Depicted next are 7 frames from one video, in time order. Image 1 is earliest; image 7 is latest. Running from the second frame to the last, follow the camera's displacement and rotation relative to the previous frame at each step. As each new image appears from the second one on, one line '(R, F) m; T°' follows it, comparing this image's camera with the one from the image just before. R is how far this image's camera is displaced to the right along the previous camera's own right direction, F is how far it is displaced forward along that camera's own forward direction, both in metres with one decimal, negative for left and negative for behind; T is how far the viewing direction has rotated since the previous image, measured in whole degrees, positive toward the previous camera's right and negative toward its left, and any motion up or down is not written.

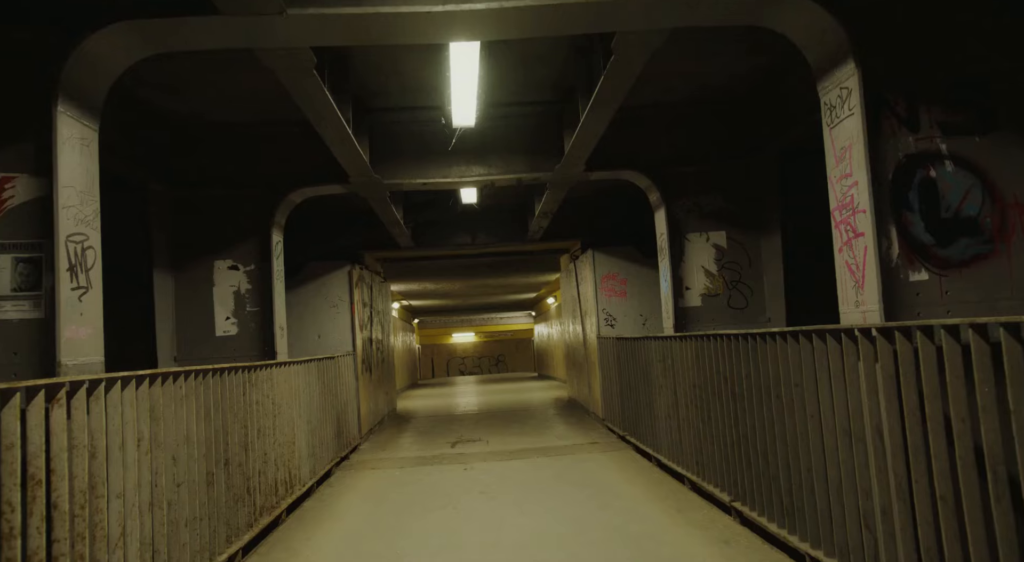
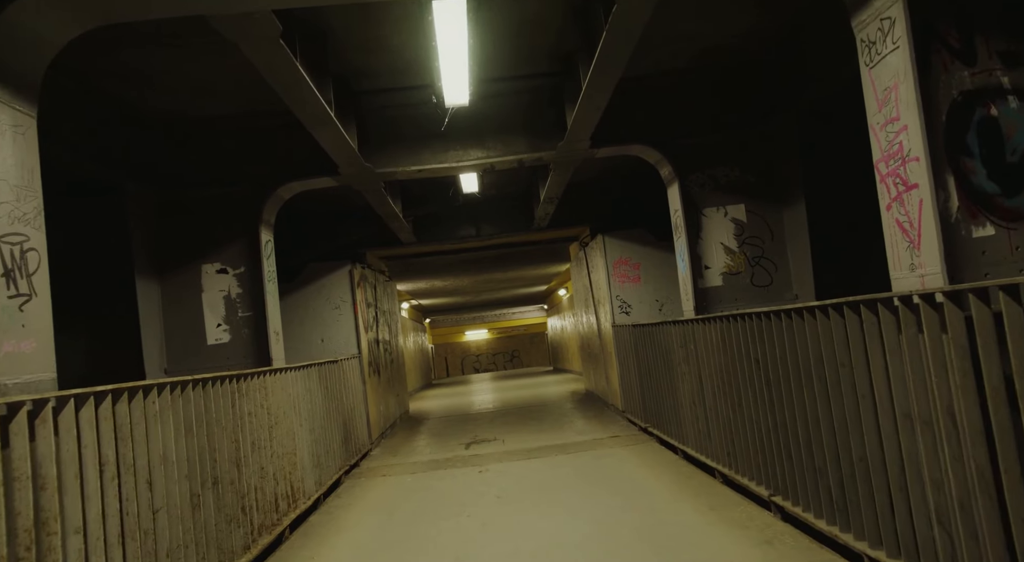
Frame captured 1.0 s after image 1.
(0.0, +0.4) m; -1°
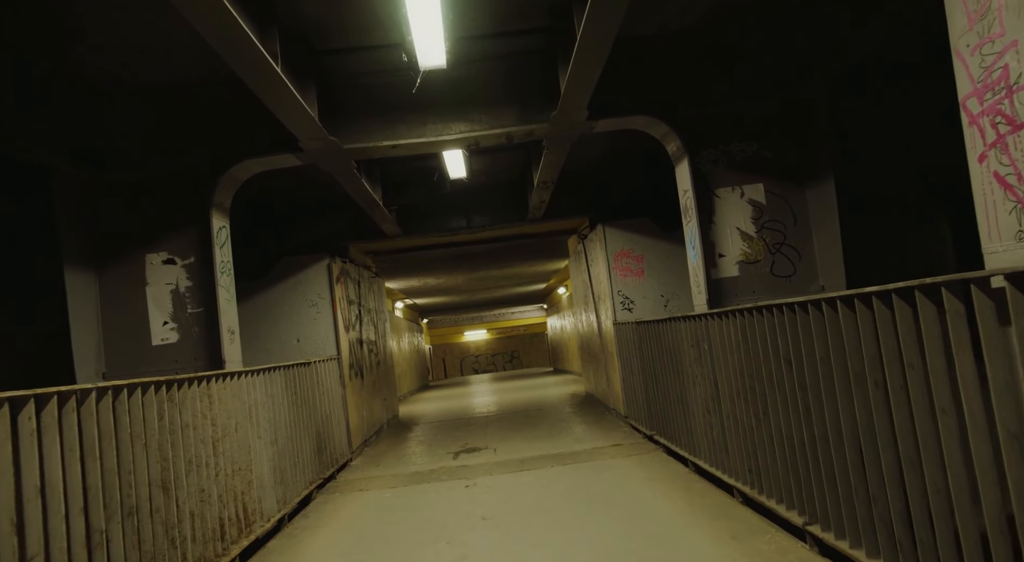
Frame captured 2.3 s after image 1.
(+0.1, +0.8) m; 0°
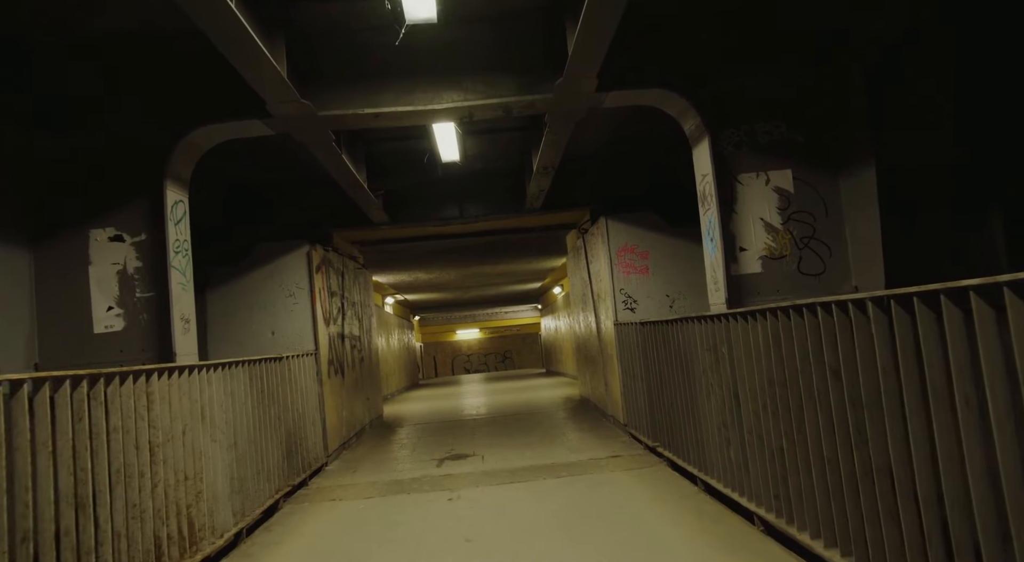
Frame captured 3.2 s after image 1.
(0.0, +0.7) m; 0°
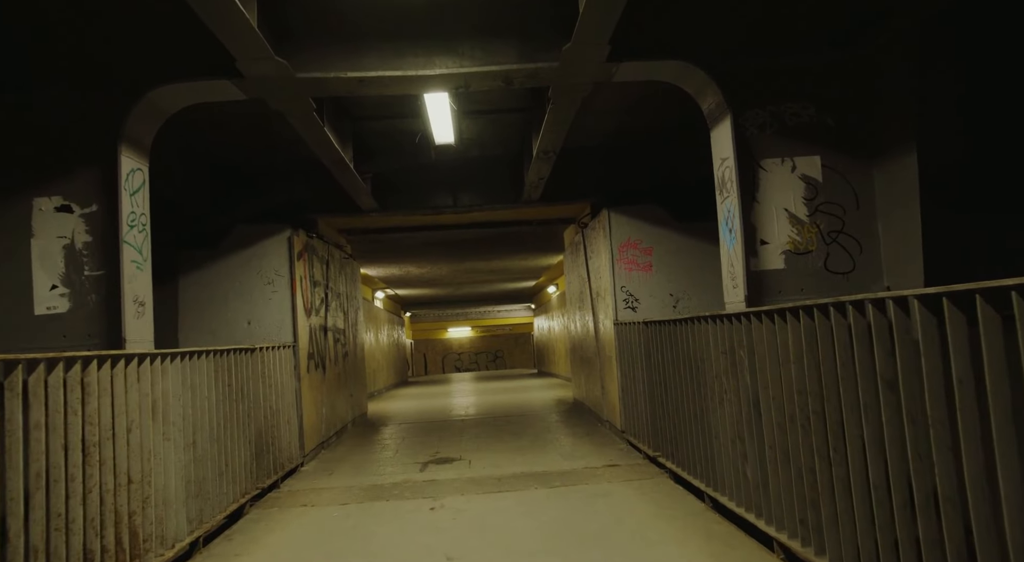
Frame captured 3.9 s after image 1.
(0.0, +0.5) m; +1°
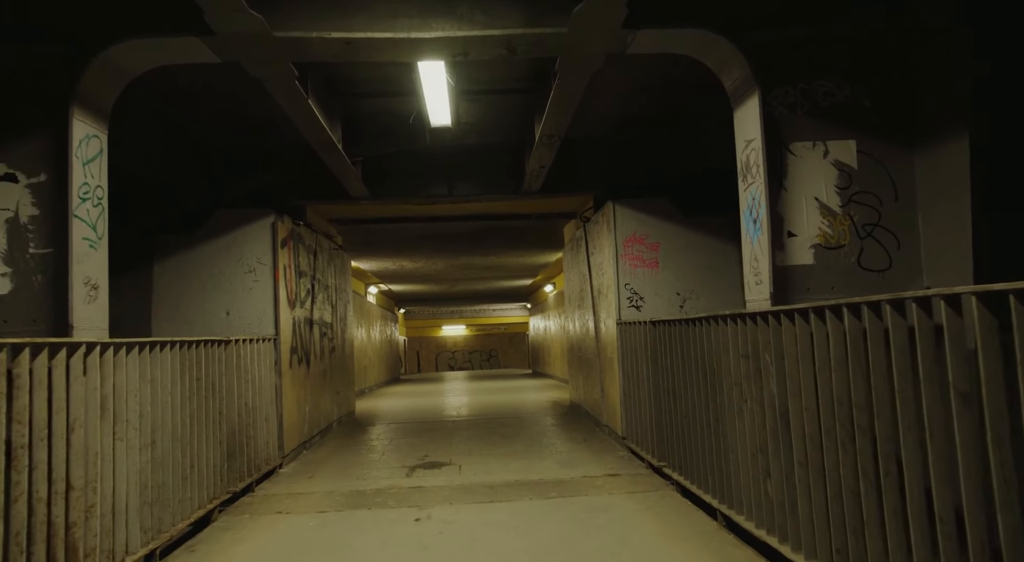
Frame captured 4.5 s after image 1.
(0.0, +0.5) m; 0°
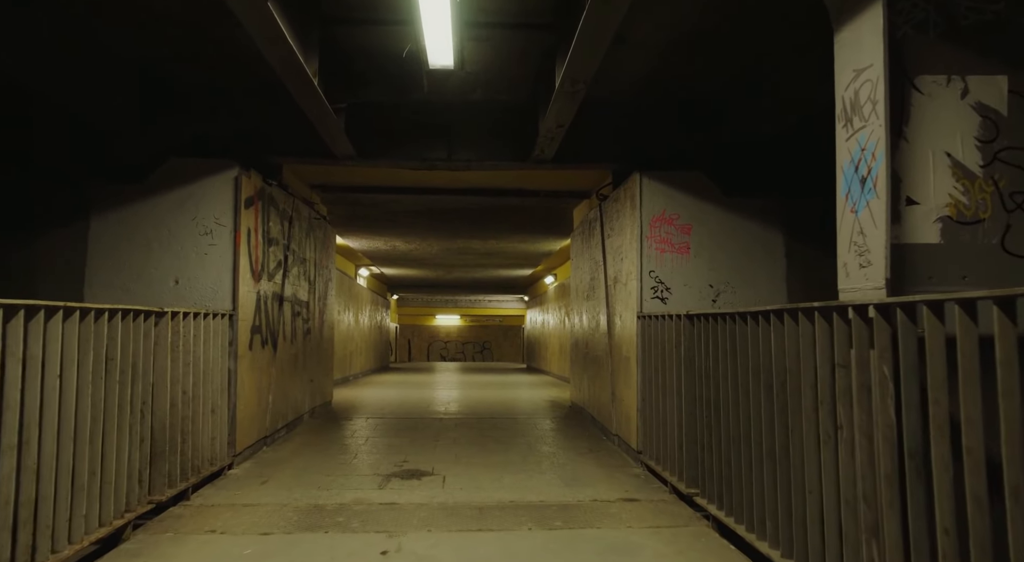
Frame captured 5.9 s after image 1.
(-0.1, +1.2) m; 0°
